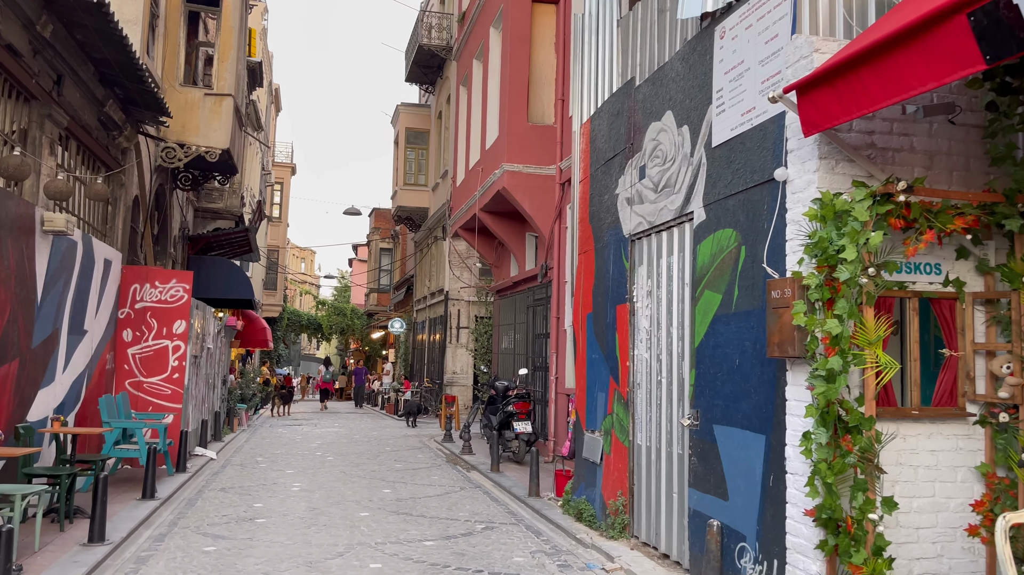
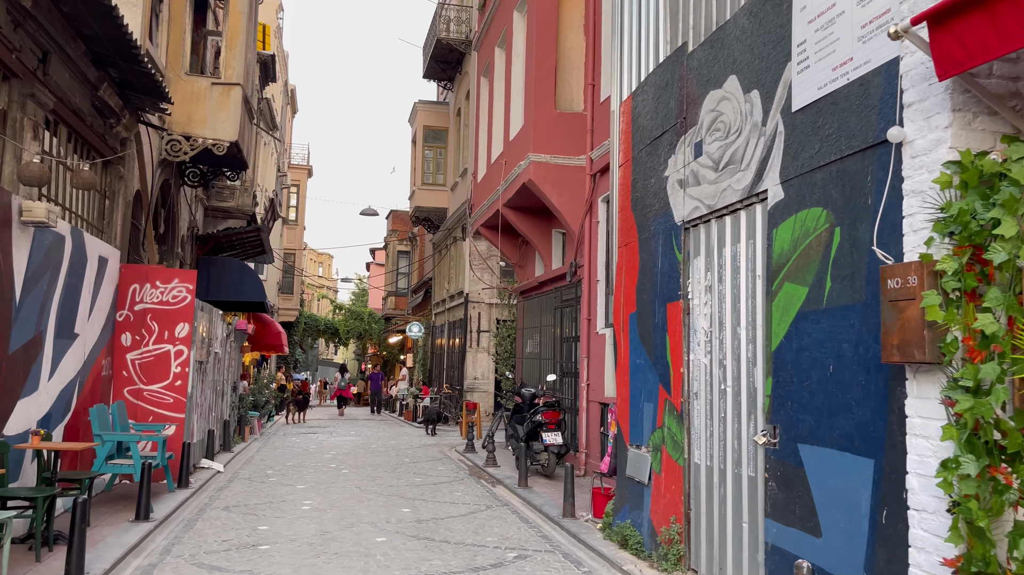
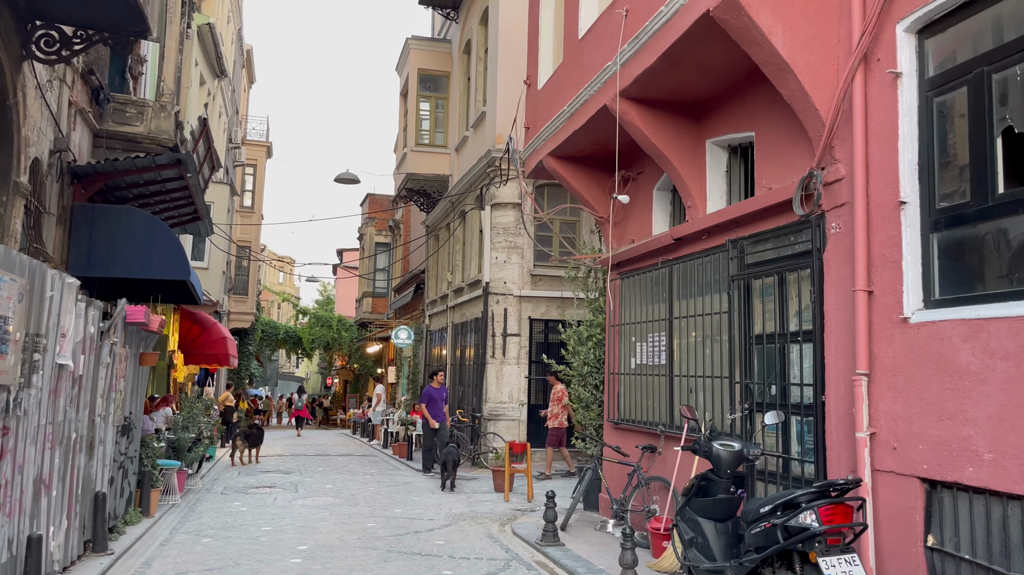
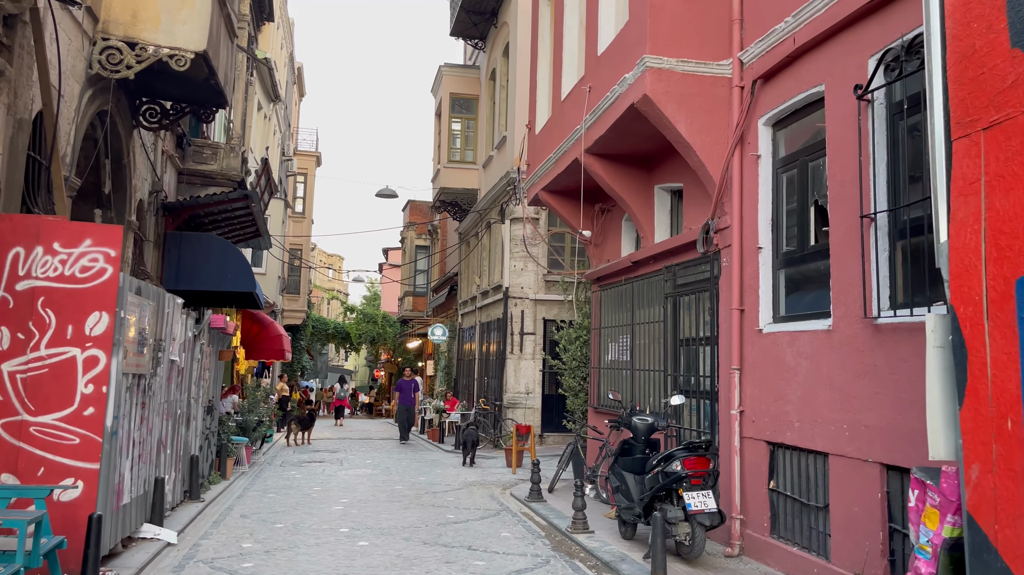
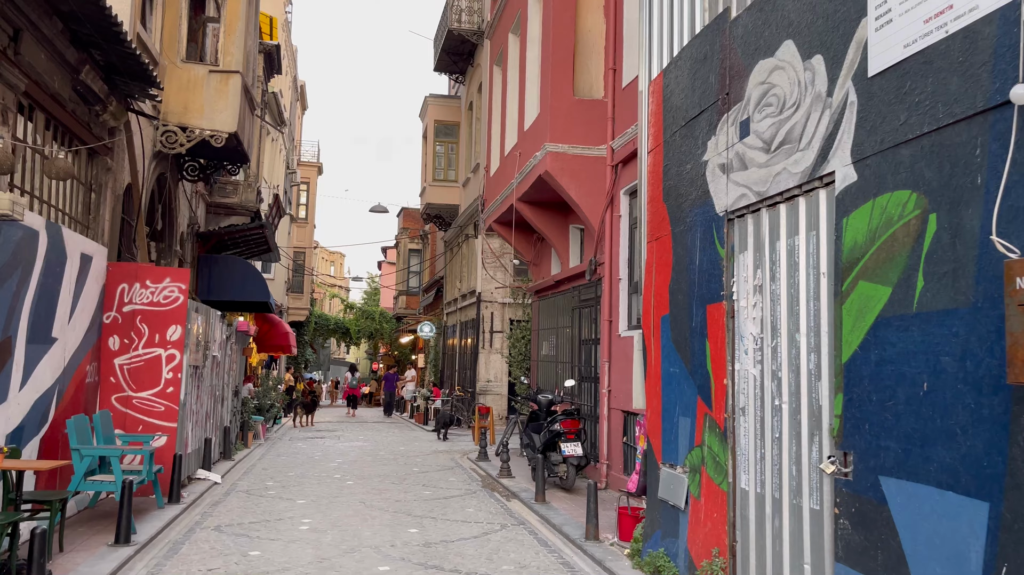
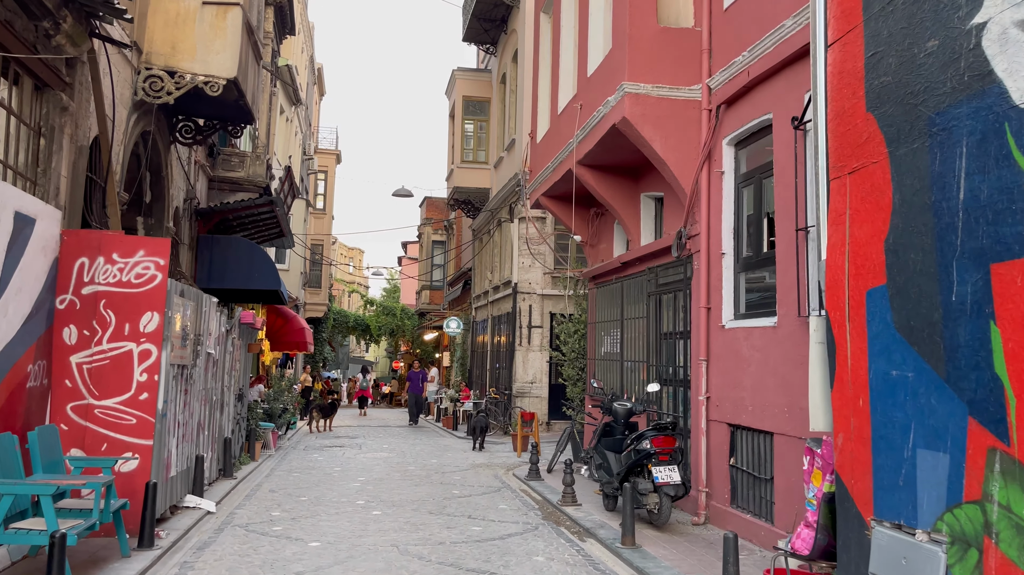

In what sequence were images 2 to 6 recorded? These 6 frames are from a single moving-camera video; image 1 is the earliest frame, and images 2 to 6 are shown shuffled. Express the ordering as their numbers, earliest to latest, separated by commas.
2, 5, 6, 4, 3
